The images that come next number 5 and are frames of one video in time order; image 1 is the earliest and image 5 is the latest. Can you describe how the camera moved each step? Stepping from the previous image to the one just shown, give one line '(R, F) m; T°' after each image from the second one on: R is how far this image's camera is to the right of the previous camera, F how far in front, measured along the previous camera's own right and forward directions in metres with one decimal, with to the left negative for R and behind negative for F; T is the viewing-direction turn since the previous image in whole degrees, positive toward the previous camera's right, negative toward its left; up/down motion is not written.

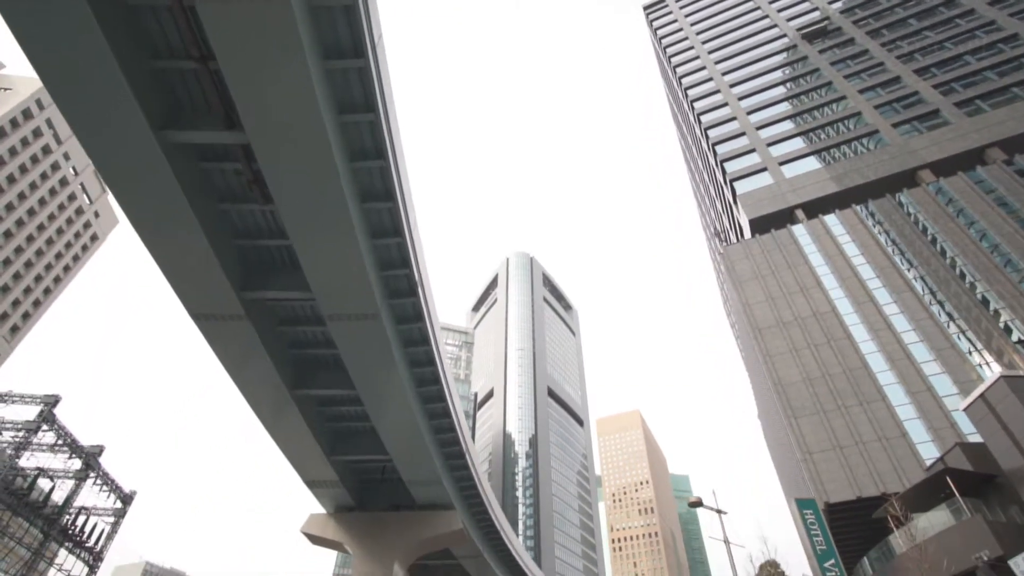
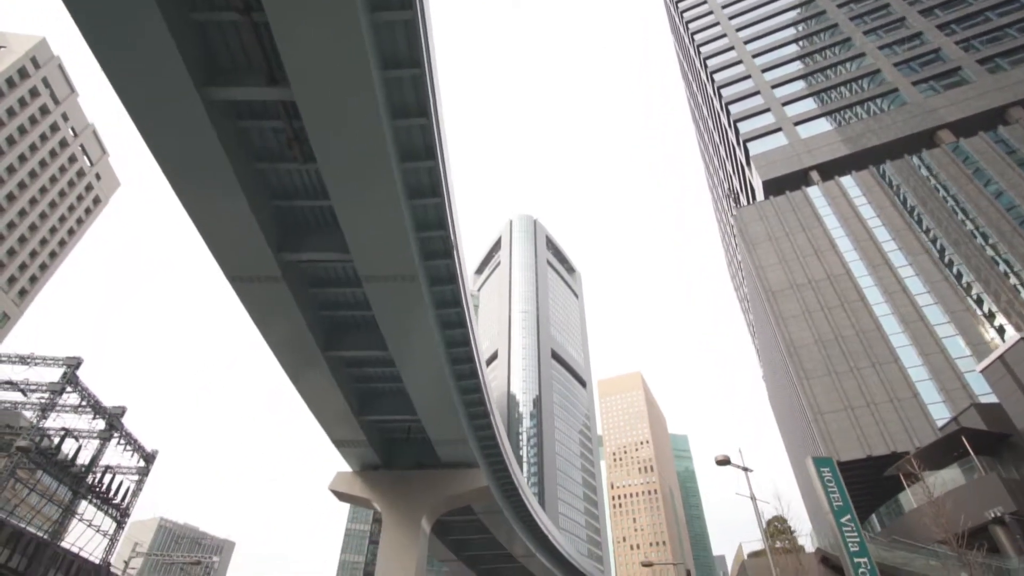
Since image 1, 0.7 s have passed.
(-1.0, +0.1) m; 0°
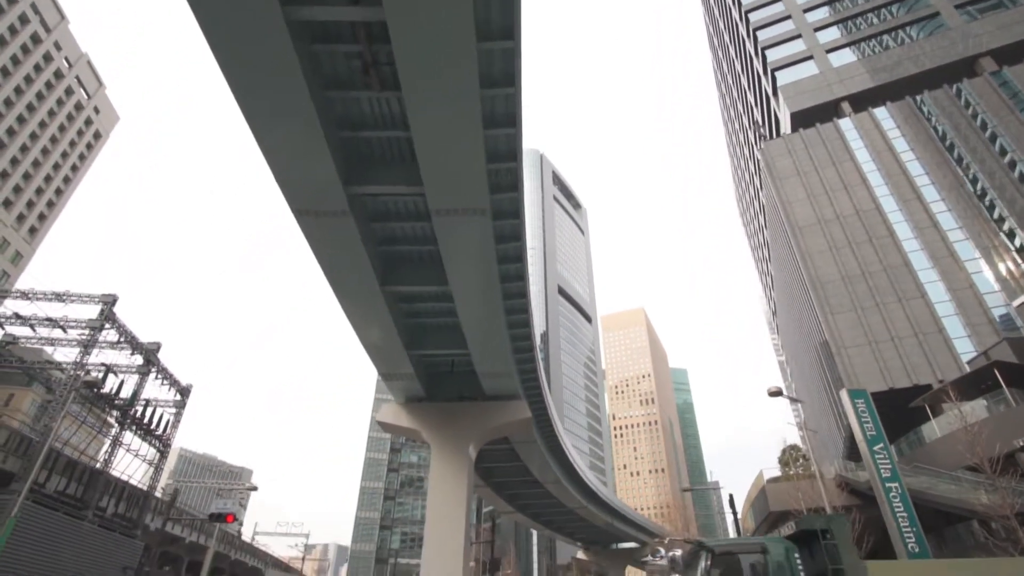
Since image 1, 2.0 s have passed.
(-1.9, +0.1) m; 0°
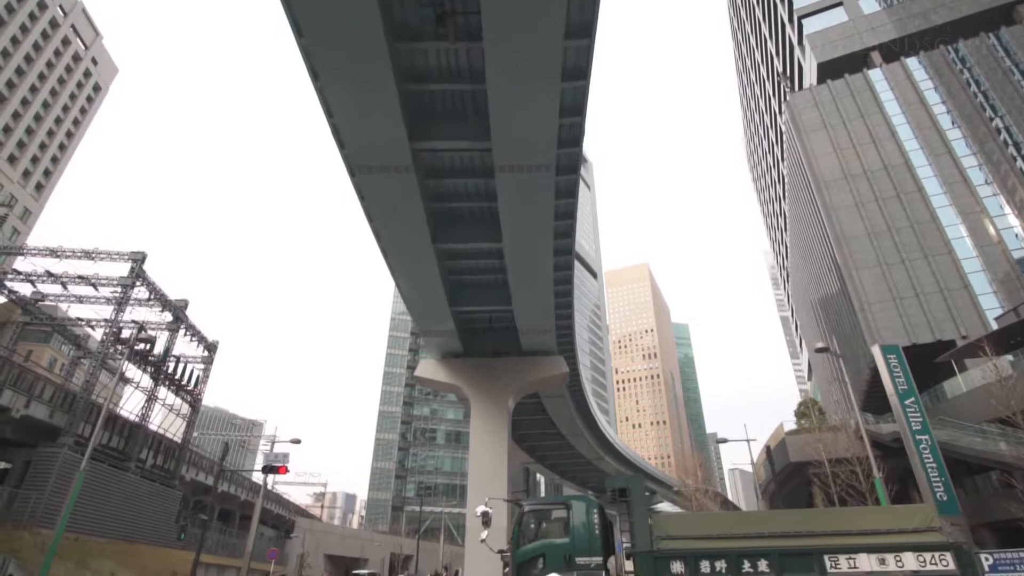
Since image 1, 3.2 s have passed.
(-1.7, 0.0) m; 0°
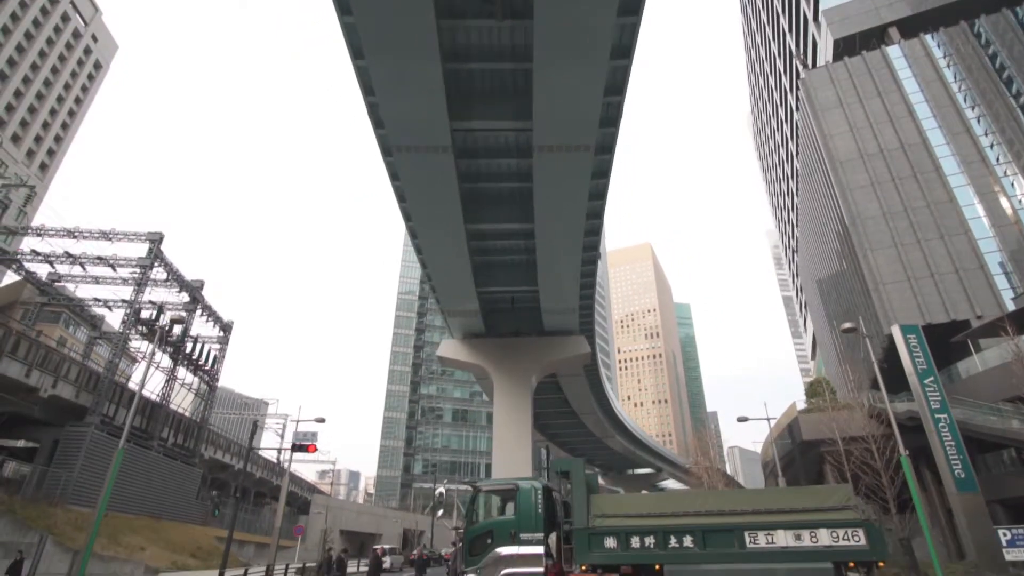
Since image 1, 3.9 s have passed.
(-1.0, 0.0) m; 0°
